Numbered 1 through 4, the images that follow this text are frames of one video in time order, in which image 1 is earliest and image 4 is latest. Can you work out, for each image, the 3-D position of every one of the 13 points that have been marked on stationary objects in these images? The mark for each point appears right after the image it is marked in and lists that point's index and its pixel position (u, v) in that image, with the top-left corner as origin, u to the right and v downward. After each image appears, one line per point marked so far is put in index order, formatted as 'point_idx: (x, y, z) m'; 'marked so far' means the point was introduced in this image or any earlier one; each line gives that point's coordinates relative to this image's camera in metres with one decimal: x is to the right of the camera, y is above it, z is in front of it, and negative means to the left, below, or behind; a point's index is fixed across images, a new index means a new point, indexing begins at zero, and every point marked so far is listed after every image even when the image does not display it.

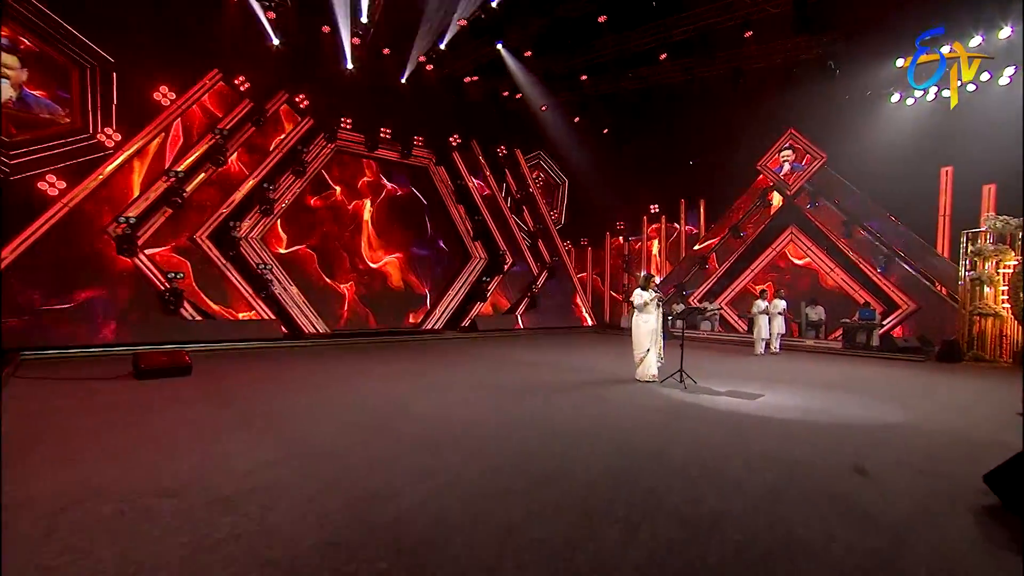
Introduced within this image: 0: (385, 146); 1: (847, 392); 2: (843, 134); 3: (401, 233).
0: (-3.0, +3.4, +11.3) m
1: (+5.4, -1.8, +7.8) m
2: (+7.6, +3.6, +11.0) m
3: (-2.7, +1.3, +11.6) m
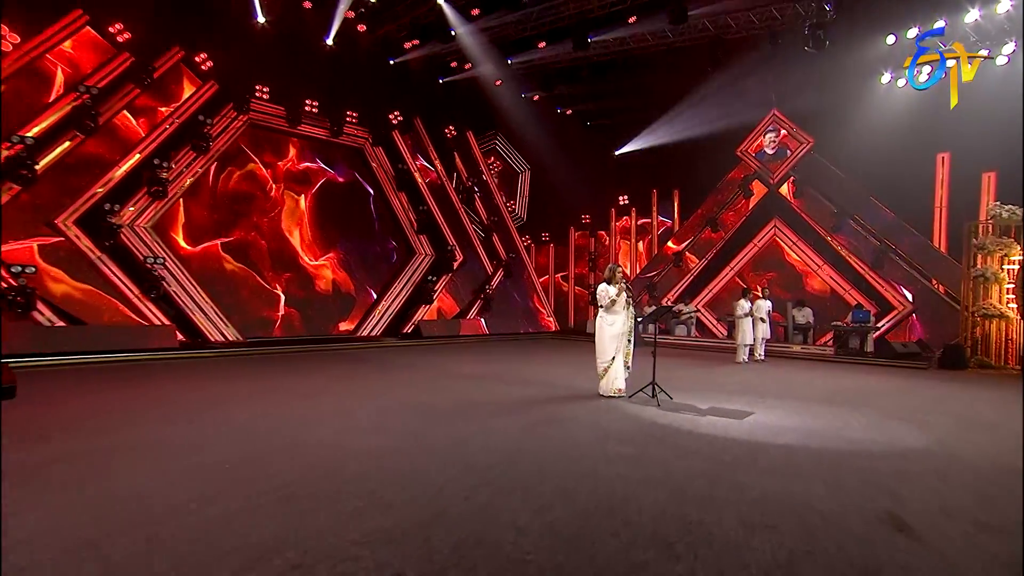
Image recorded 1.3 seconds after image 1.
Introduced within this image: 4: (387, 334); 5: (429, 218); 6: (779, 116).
0: (-4.0, +3.4, +9.6) m
1: (+4.6, -1.7, +6.5) m
2: (+6.6, +3.6, +9.9) m
3: (-3.8, +1.3, +10.0) m
4: (-2.8, -1.0, +10.7) m
5: (-1.9, +1.6, +11.2) m
6: (+5.9, +3.8, +10.5) m
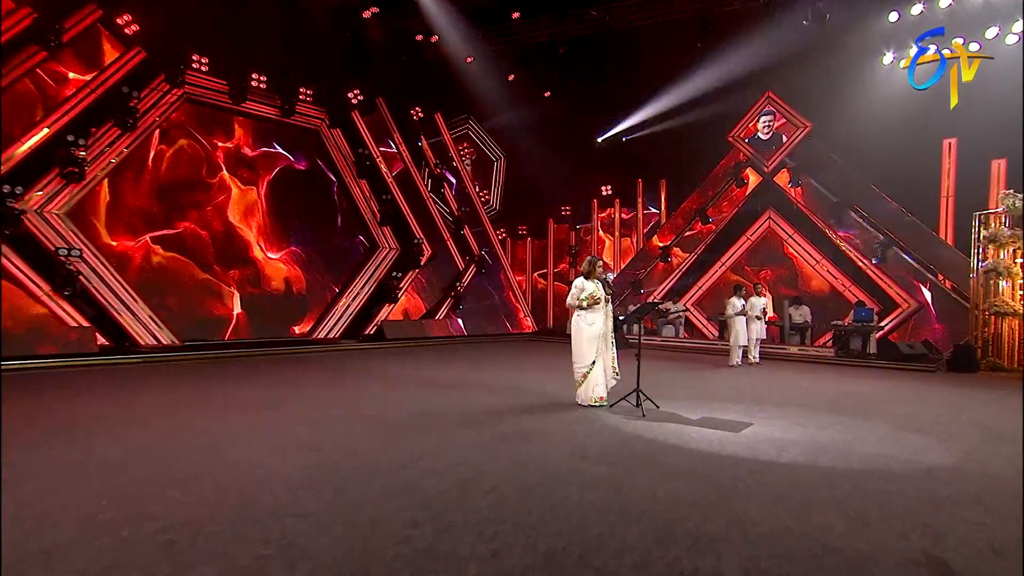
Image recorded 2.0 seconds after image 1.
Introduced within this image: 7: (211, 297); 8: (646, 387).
0: (-4.6, +3.4, +8.6) m
1: (+4.1, -1.6, +5.7) m
2: (+6.1, +3.6, +9.1) m
3: (-4.3, +1.4, +9.0) m
4: (-3.3, -1.0, +9.7) m
5: (-2.5, +1.7, +10.2) m
6: (+5.3, +3.8, +9.7) m
7: (-5.3, -0.2, +8.1) m
8: (+2.1, -1.5, +7.4) m
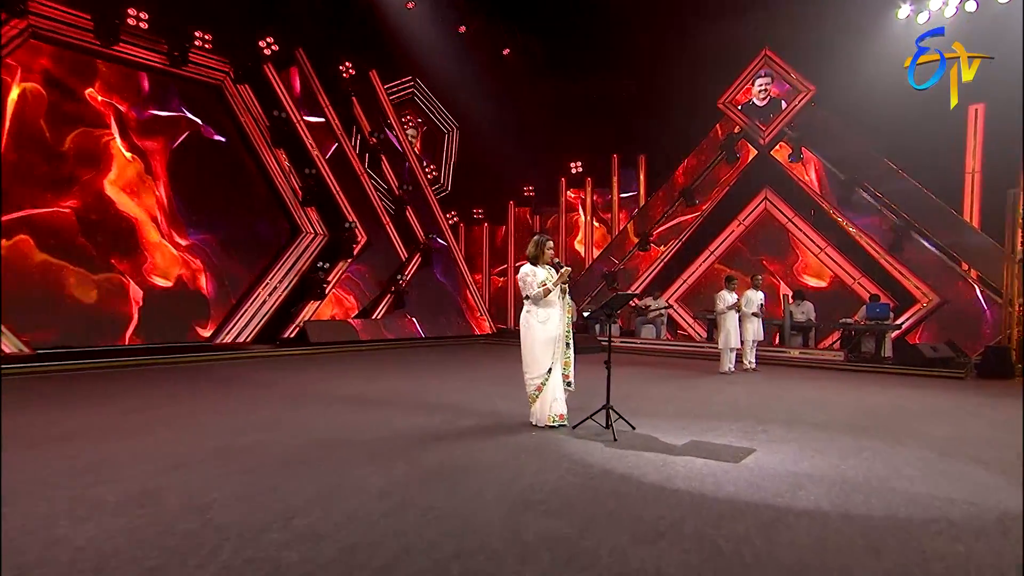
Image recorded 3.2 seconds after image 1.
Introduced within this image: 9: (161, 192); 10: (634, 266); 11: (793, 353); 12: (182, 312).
0: (-5.4, +3.5, +7.0) m
1: (+3.4, -1.5, +4.3) m
2: (+5.3, +3.8, +7.8) m
3: (-5.1, +1.5, +7.3) m
4: (-4.1, -0.9, +8.0) m
5: (-3.3, +1.8, +8.6) m
6: (+4.5, +4.0, +8.4) m
7: (-6.0, -0.1, +6.4) m
8: (+1.4, -1.4, +5.9) m
9: (-5.4, +1.4, +7.0) m
10: (+2.5, +0.4, +9.5) m
11: (+4.5, -1.0, +7.6) m
12: (-5.0, -0.4, +7.3) m
